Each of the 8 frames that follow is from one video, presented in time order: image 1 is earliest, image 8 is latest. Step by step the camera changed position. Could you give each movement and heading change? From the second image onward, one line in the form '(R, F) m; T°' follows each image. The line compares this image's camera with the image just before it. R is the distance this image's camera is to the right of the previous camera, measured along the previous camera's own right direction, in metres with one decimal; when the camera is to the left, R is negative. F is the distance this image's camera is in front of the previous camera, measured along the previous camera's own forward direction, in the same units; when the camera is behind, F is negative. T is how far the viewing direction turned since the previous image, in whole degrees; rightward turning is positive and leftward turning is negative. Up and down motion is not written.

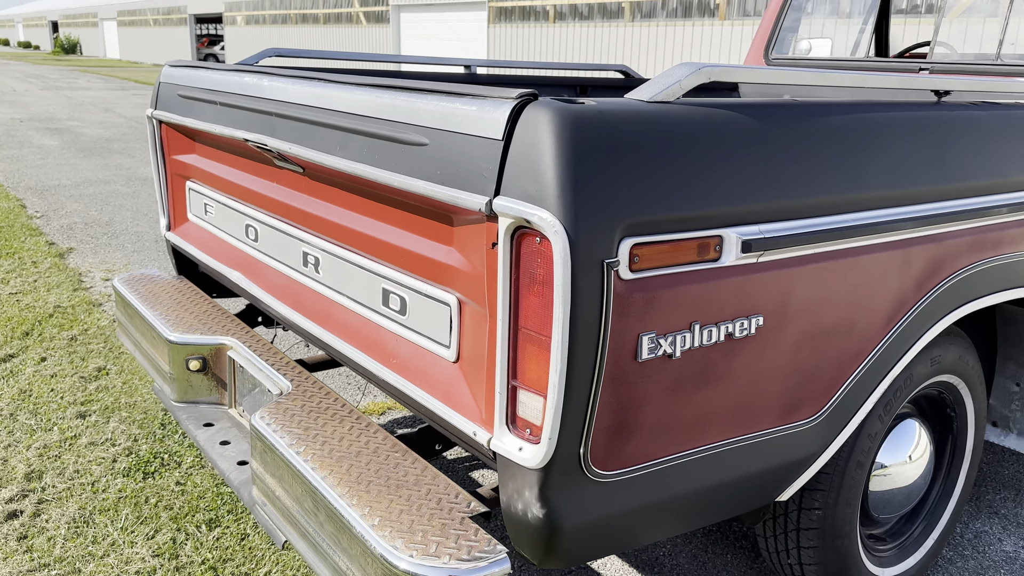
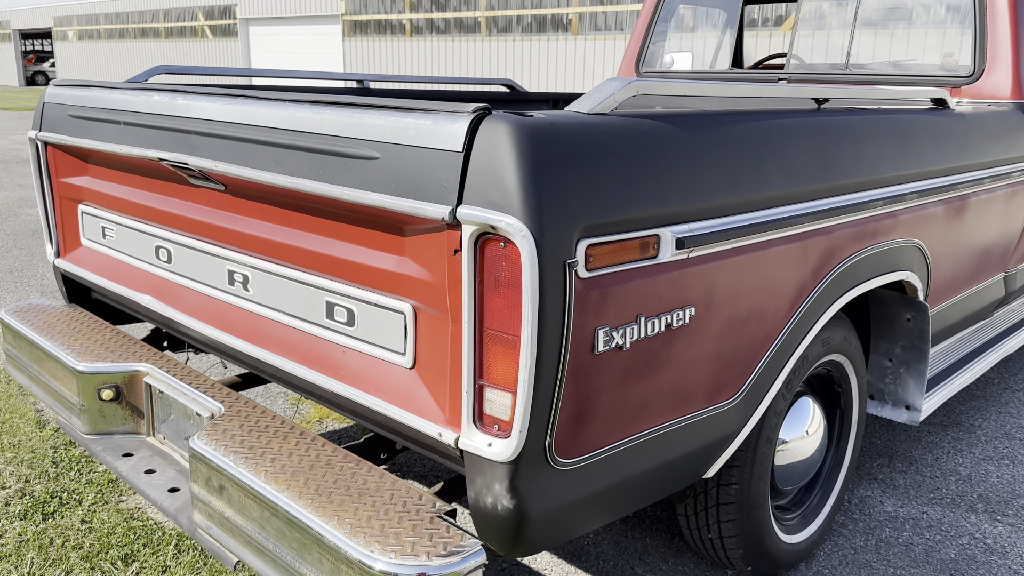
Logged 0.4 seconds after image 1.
(-0.2, -0.1) m; +10°
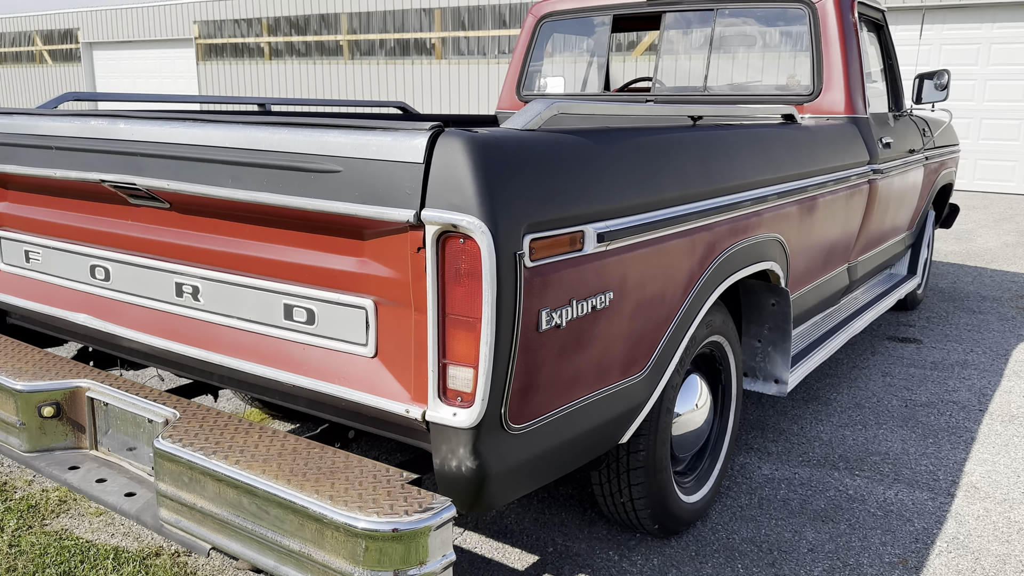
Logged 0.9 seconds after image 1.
(-0.2, -0.2) m; +10°
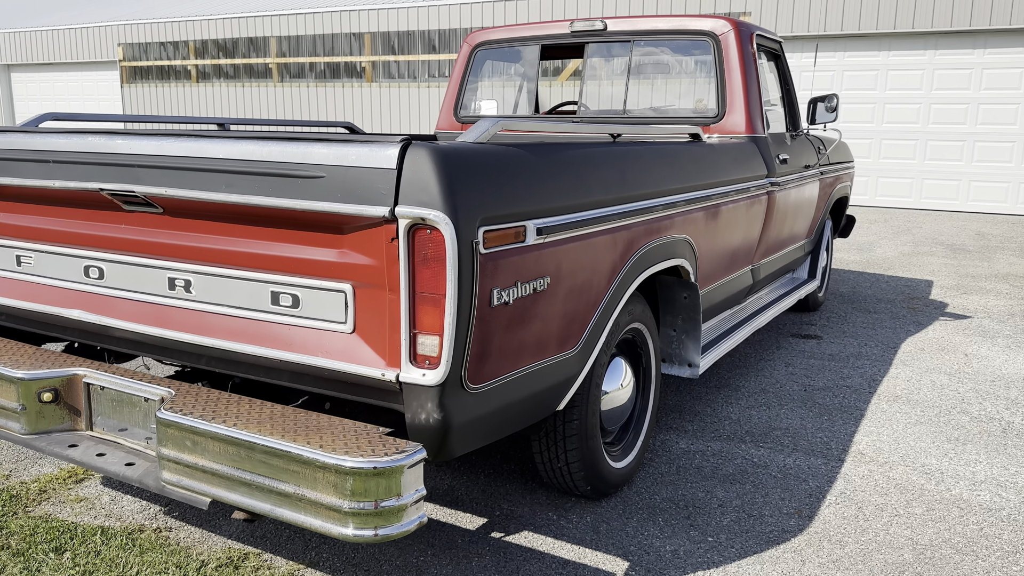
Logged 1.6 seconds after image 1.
(-0.1, -0.4) m; +5°
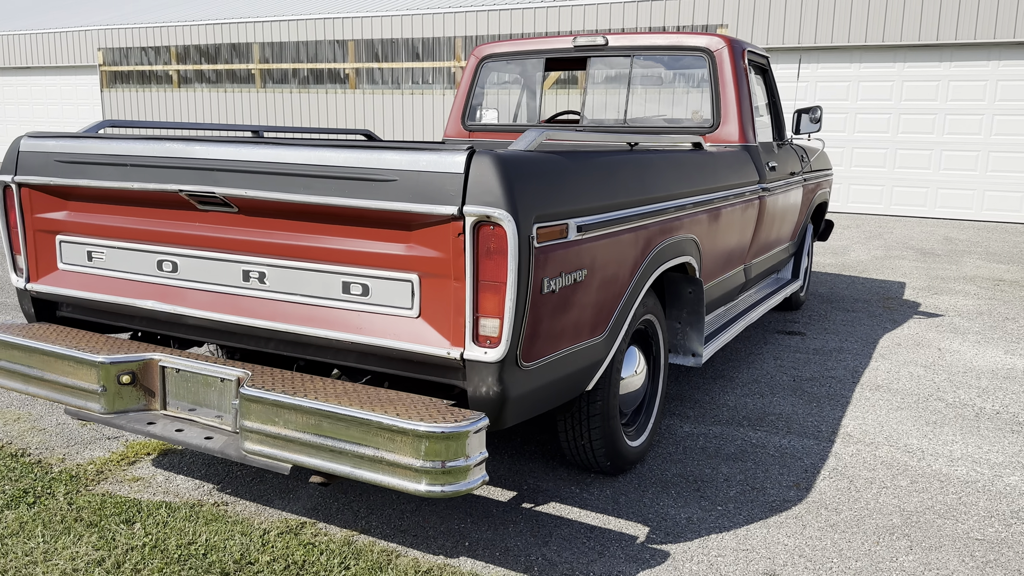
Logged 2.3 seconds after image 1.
(-0.2, -0.3) m; +2°
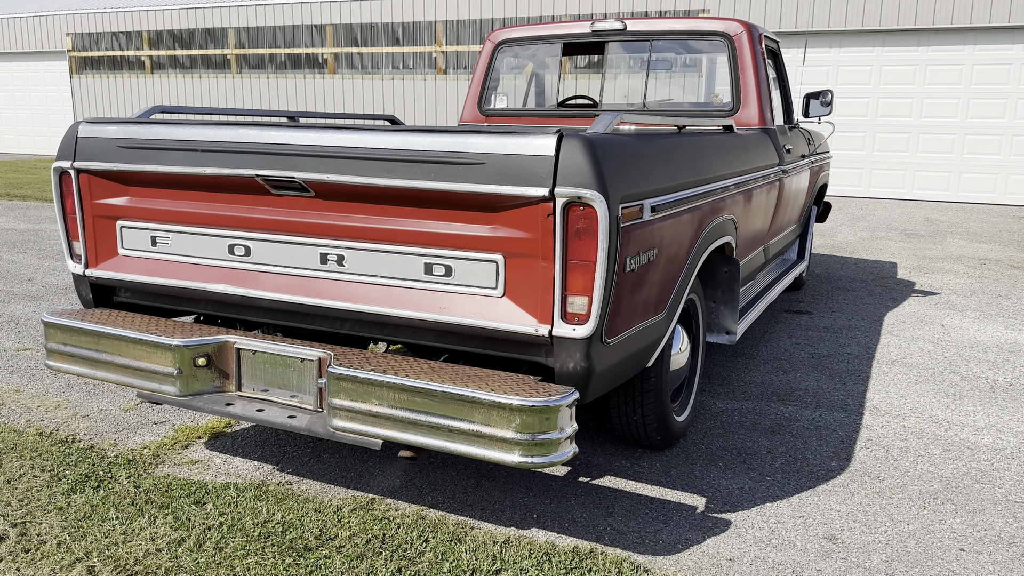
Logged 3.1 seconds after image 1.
(-0.4, -0.1) m; +2°
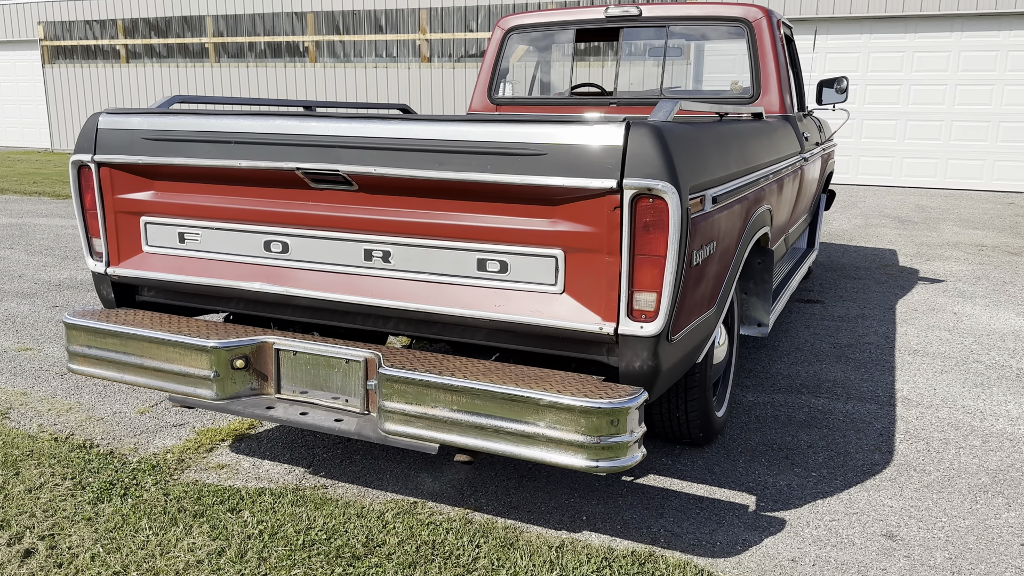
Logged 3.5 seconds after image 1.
(-0.3, +0.1) m; +1°
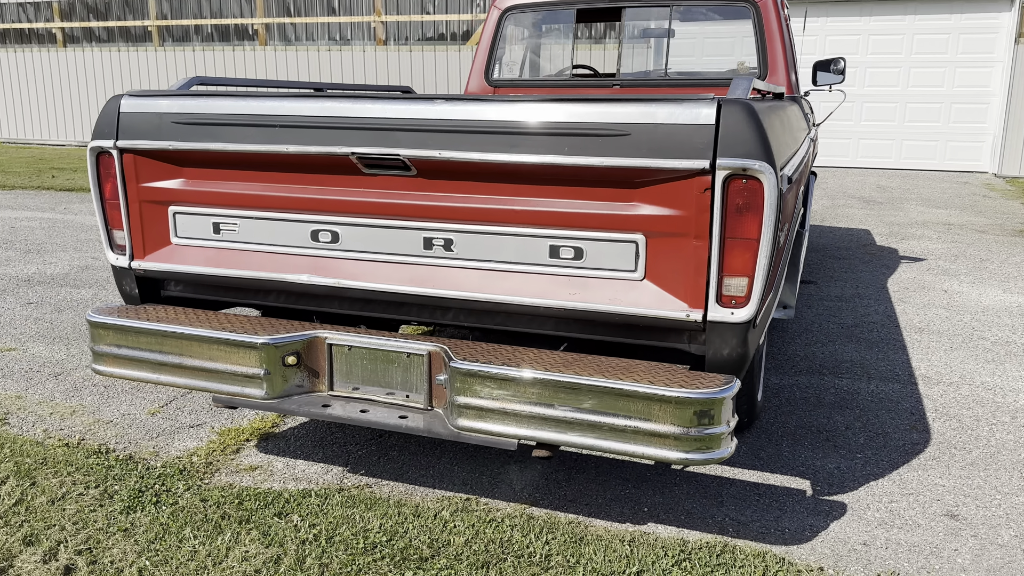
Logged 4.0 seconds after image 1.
(-0.4, +0.1) m; +4°
